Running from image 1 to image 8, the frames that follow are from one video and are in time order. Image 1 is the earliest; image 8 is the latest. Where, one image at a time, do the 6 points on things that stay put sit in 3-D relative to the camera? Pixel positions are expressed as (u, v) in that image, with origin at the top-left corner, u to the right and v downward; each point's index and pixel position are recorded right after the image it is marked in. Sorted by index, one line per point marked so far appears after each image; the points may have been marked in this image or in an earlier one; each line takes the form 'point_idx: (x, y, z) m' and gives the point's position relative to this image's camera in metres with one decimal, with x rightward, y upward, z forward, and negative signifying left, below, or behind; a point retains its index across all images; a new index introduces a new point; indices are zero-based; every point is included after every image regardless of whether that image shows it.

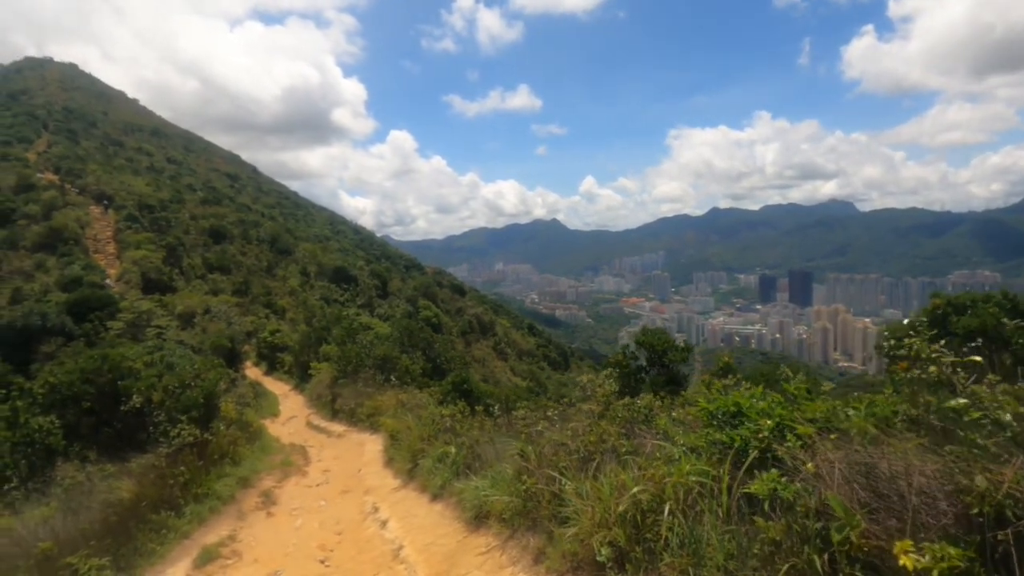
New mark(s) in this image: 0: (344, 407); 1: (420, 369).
0: (-3.9, -2.8, +15.3) m
1: (-2.5, -2.2, +17.9) m
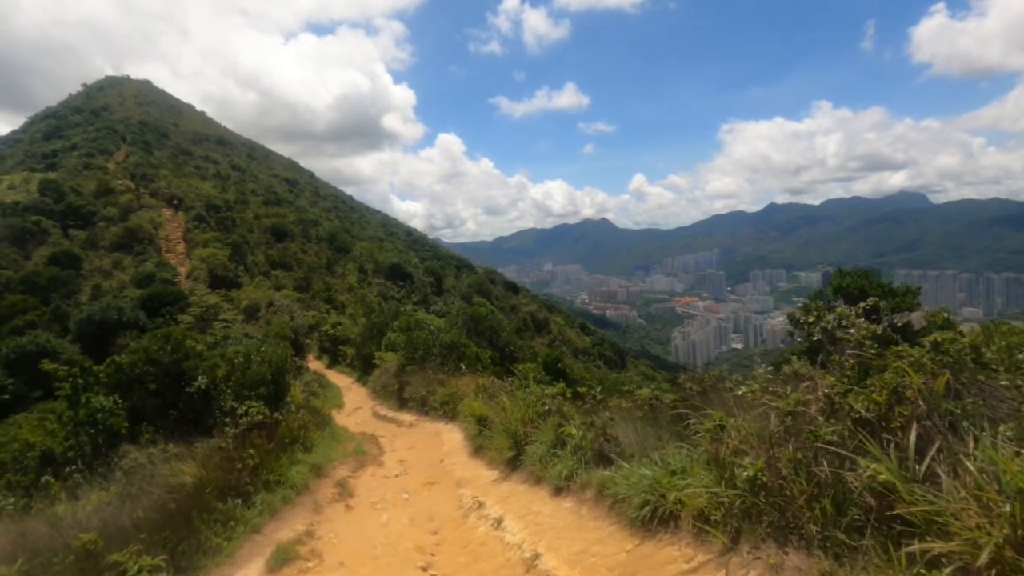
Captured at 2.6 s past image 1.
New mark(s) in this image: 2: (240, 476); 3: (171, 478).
0: (-2.2, -2.4, +14.4) m
1: (-0.5, -1.8, +16.9) m
2: (-3.0, -2.2, +7.0) m
3: (-3.7, -2.0, +6.7) m
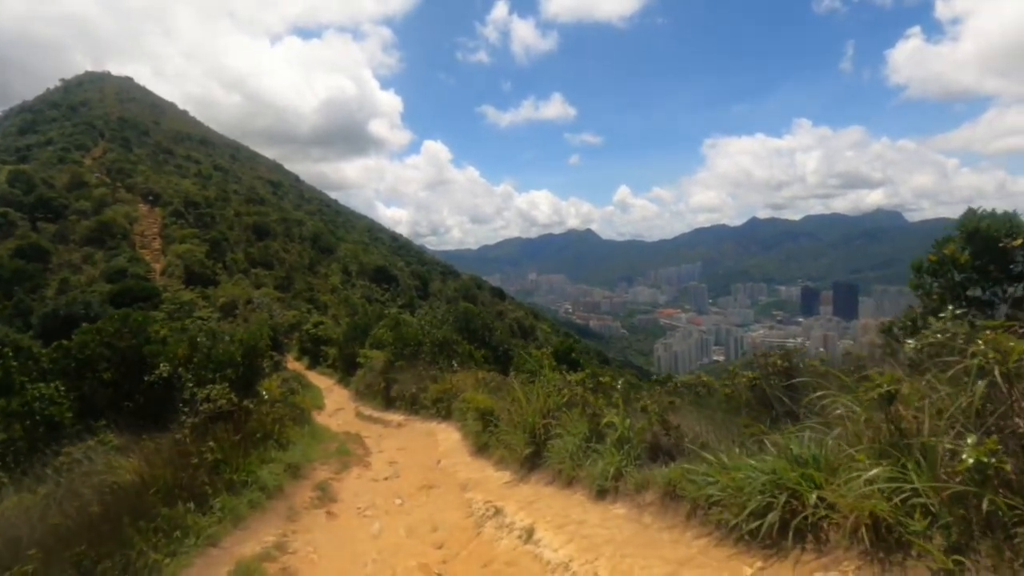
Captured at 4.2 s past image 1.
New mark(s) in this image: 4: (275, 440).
0: (-2.3, -2.2, +13.3) m
1: (-0.7, -1.7, +15.9) m
2: (-2.9, -1.9, +6.0) m
3: (-3.6, -1.7, +5.6) m
4: (-2.9, -1.9, +8.0) m
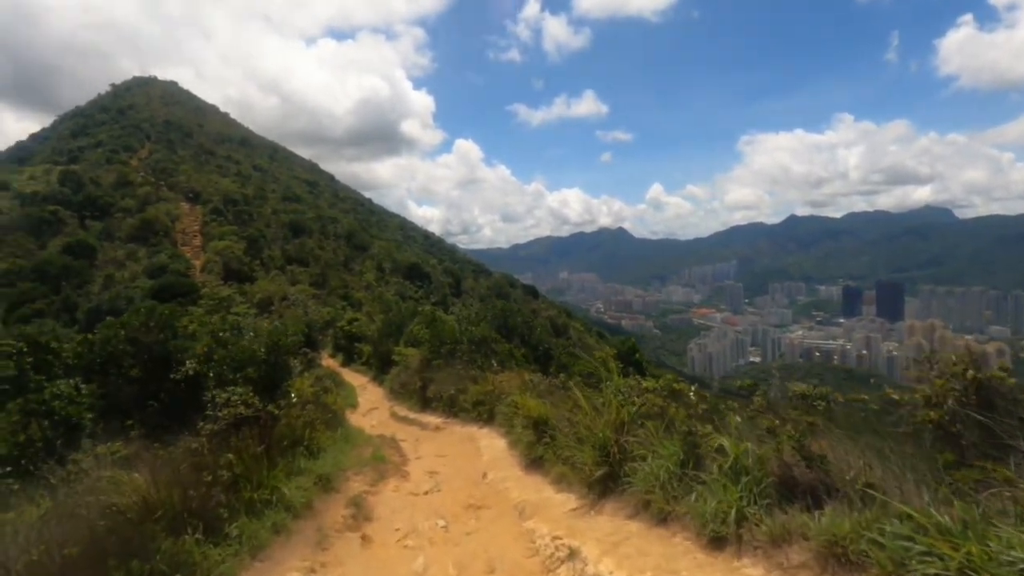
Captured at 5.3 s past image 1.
0: (-1.4, -2.1, +12.7) m
1: (+0.3, -1.6, +15.1) m
2: (-2.5, -1.8, +5.3) m
3: (-3.1, -1.6, +5.0) m
4: (-2.3, -1.8, +7.3) m
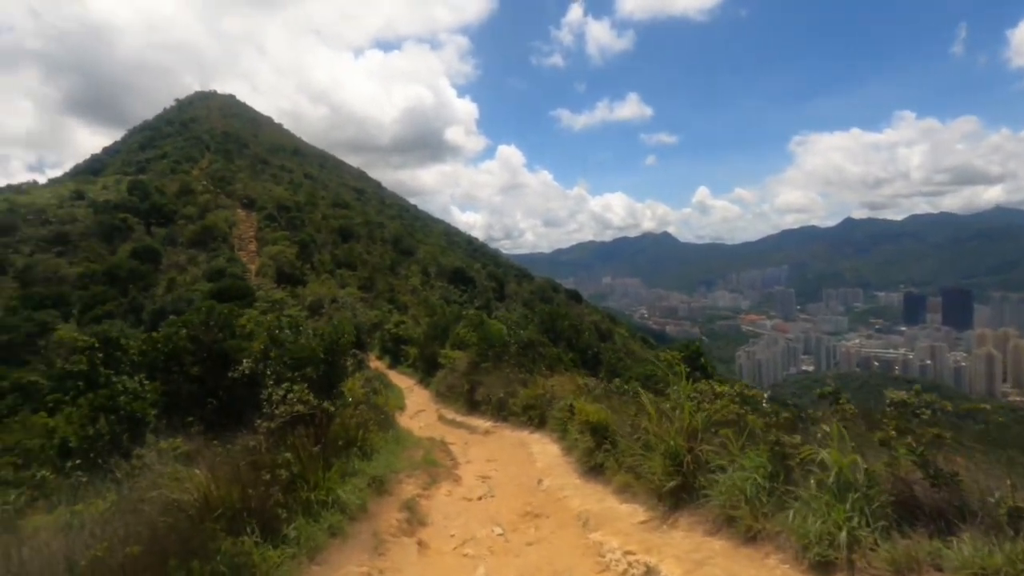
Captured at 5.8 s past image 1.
0: (-0.4, -2.1, +12.5) m
1: (+1.4, -1.6, +14.9) m
2: (-2.0, -1.8, +5.3) m
3: (-2.6, -1.6, +5.0) m
4: (-1.7, -1.8, +7.3) m
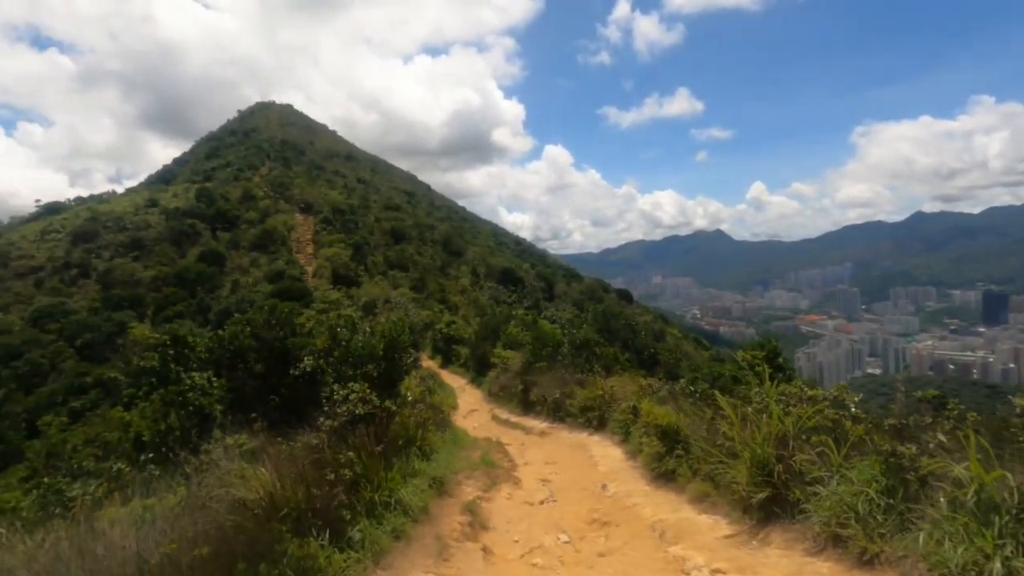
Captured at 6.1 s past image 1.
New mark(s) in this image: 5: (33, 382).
0: (+0.6, -2.1, +12.3) m
1: (+2.6, -1.6, +14.5) m
2: (-1.5, -1.7, +5.2) m
3: (-2.1, -1.5, +4.9) m
4: (-1.0, -1.8, +7.1) m
5: (-14.5, -2.8, +20.0) m
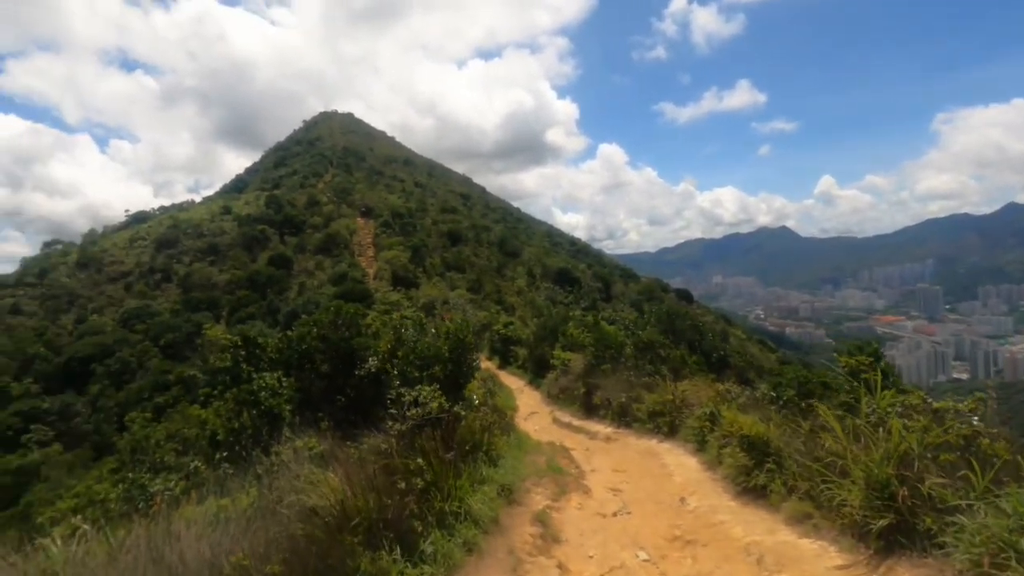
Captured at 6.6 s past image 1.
0: (+1.8, -2.1, +11.9) m
1: (+4.0, -1.6, +13.9) m
2: (-0.9, -1.8, +5.0) m
3: (-1.6, -1.6, +4.8) m
4: (-0.3, -1.8, +6.9) m
5: (-12.6, -2.9, +20.9) m
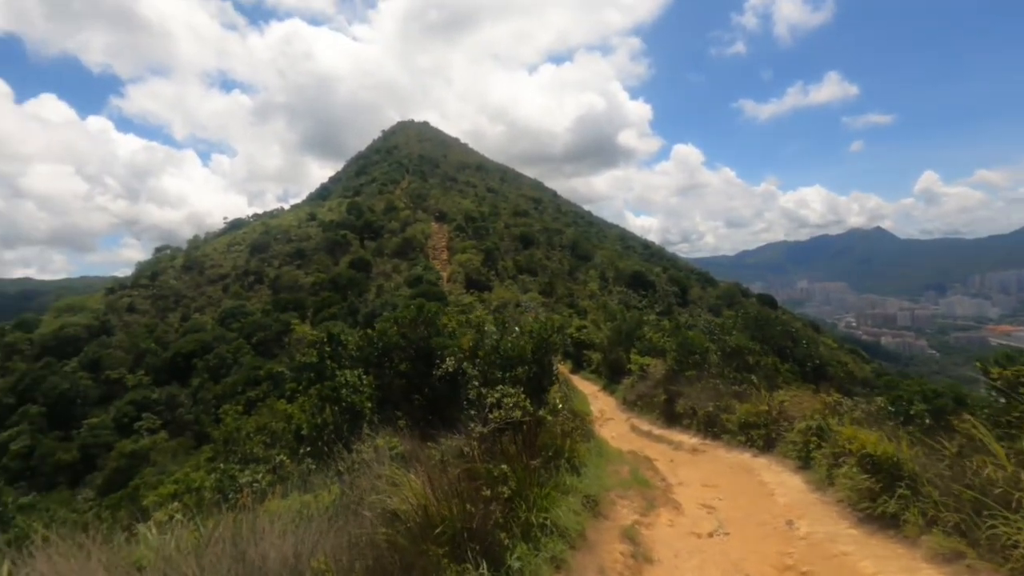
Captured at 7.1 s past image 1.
0: (+3.2, -2.1, +11.3) m
1: (+5.6, -1.7, +13.1) m
2: (-0.3, -1.7, +4.7) m
3: (-1.0, -1.5, +4.6) m
4: (+0.5, -1.8, +6.6) m
5: (-10.1, -2.9, +21.8) m
